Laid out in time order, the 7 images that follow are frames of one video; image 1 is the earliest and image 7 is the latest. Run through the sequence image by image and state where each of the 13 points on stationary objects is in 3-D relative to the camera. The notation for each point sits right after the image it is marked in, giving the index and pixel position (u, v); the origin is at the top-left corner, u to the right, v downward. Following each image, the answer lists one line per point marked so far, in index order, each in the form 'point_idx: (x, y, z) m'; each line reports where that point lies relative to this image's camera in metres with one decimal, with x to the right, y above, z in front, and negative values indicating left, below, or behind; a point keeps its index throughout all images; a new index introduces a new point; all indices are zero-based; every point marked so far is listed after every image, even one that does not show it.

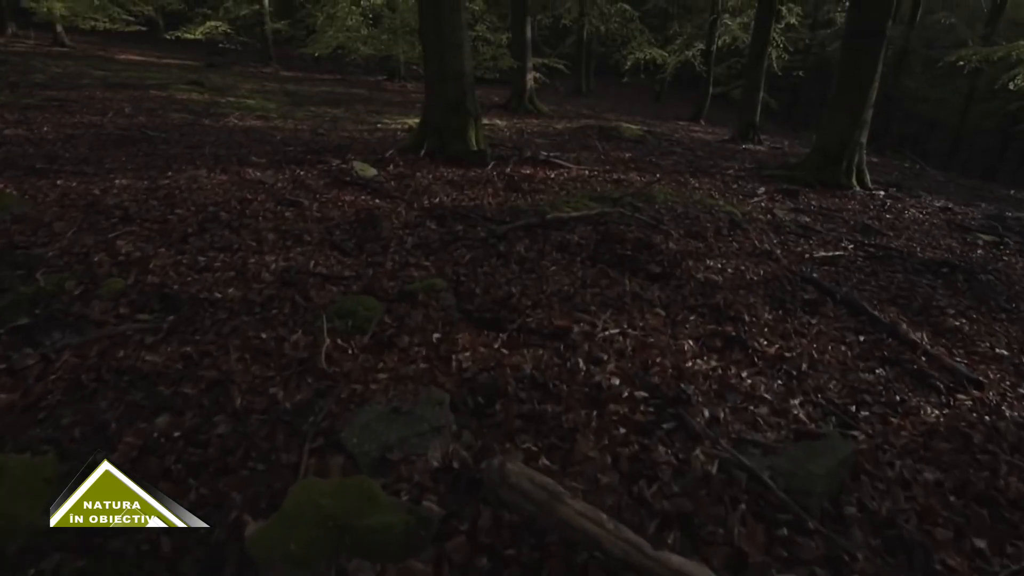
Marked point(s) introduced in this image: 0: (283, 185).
0: (-3.3, +1.5, +7.9) m
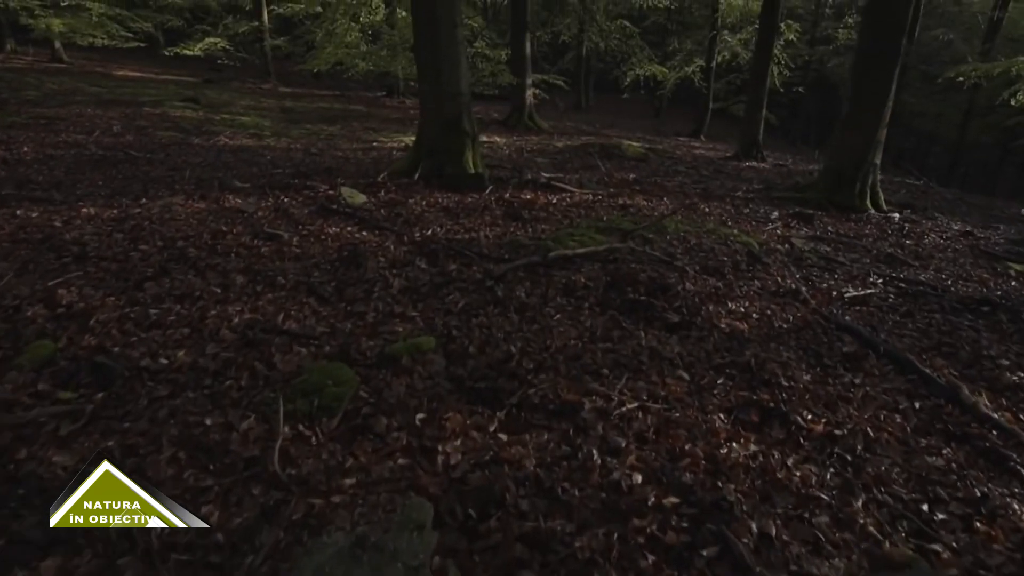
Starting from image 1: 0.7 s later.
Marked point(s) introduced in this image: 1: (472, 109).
0: (-3.3, +1.0, +7.3) m
1: (-0.8, +3.4, +10.3) m
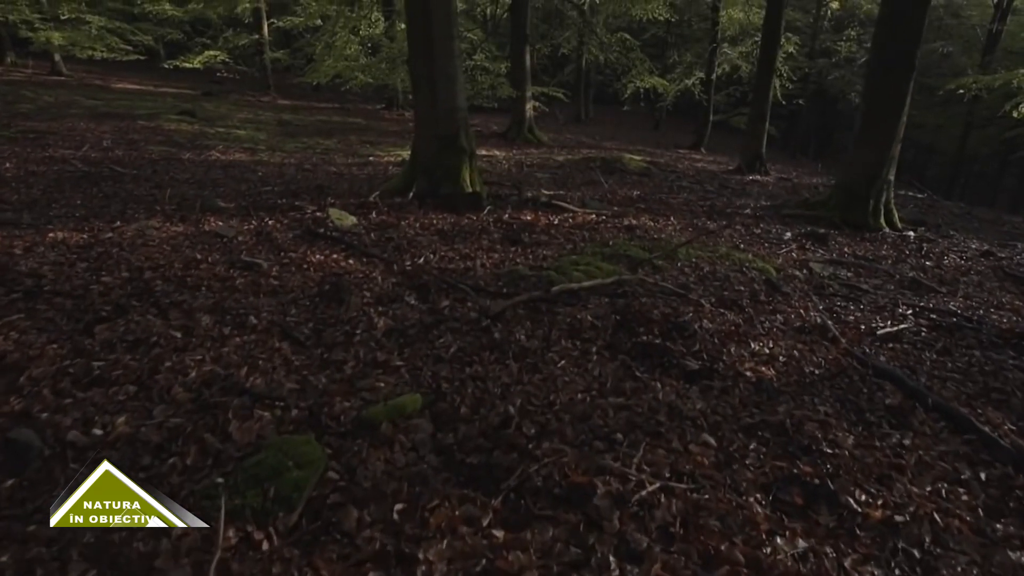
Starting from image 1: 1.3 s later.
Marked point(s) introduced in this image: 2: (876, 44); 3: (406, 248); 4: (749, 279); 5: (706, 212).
0: (-3.3, +0.6, +6.8) m
1: (-0.8, +3.0, +9.9) m
2: (+7.4, +5.0, +11.1) m
3: (-1.3, +0.5, +6.7) m
4: (+2.8, +0.1, +6.4) m
5: (+4.0, +1.5, +11.1) m
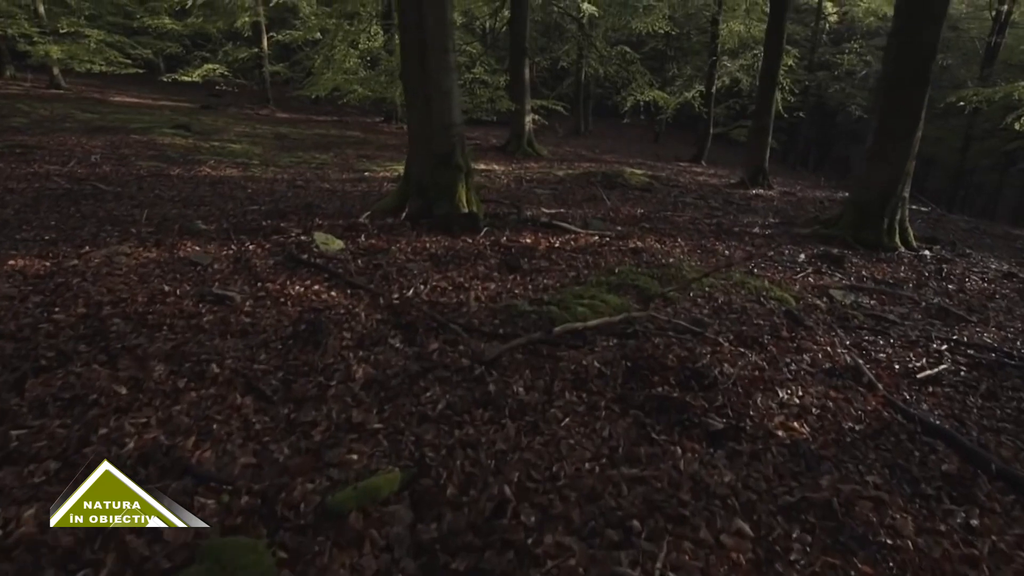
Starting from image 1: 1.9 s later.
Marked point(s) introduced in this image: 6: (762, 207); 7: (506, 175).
0: (-3.4, +0.2, +6.3) m
1: (-0.8, +2.6, +9.4) m
2: (+7.4, +4.5, +10.6) m
3: (-1.3, +0.1, +6.2) m
4: (+2.8, -0.2, +5.9) m
5: (+3.9, +1.1, +10.6) m
6: (+7.8, +2.5, +17.0) m
7: (-0.2, +3.8, +18.4) m
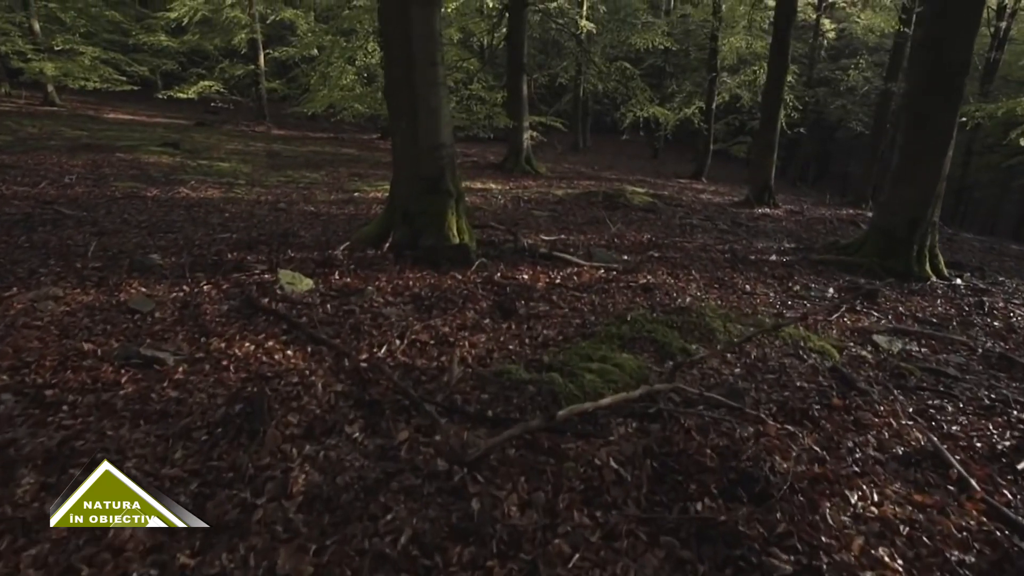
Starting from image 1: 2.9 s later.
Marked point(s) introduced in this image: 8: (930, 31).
0: (-3.4, -0.3, +5.3) m
1: (-0.9, +2.0, +8.5) m
2: (+7.3, +3.9, +9.8) m
3: (-1.4, -0.4, +5.2) m
4: (+2.7, -0.7, +5.0) m
5: (+3.9, +0.5, +9.7) m
6: (+7.7, +1.8, +16.1) m
7: (-0.3, +3.0, +17.6) m
8: (+7.4, +4.6, +9.6) m
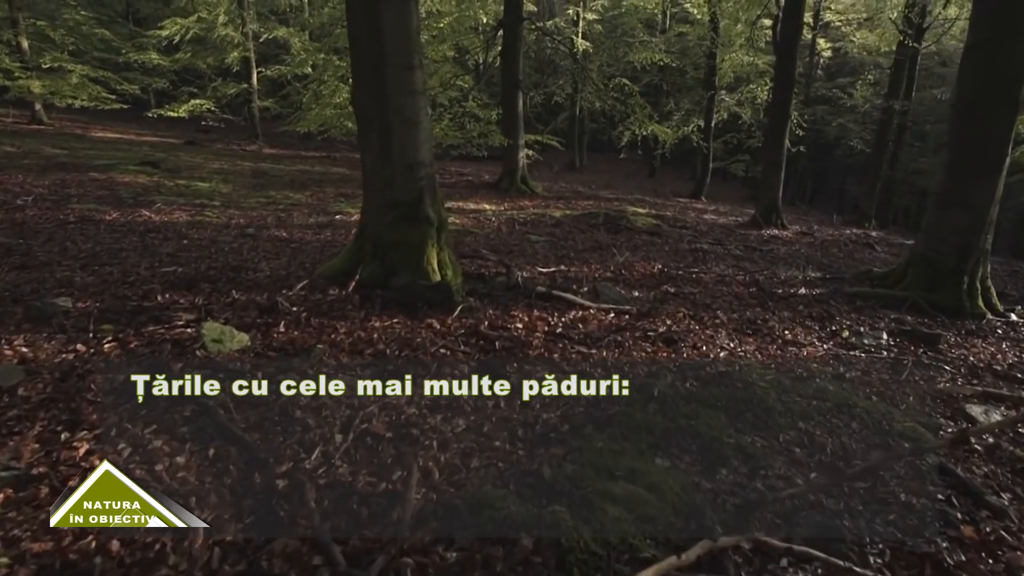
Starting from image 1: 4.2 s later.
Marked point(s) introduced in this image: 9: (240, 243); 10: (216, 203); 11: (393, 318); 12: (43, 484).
0: (-3.5, -0.8, +3.9) m
1: (-1.0, +1.4, +7.2) m
2: (+7.2, +3.3, +8.6) m
3: (-1.5, -0.9, +3.8) m
4: (+2.6, -1.2, +3.6) m
5: (+3.7, -0.1, +8.3) m
6: (+7.6, +1.0, +14.9) m
7: (-0.5, +2.1, +16.3) m
8: (+7.3, +4.0, +8.5) m
9: (-5.5, +0.9, +10.9) m
10: (-9.7, +2.8, +17.8) m
11: (-1.3, -0.3, +5.7) m
12: (-2.5, -1.1, +2.8) m
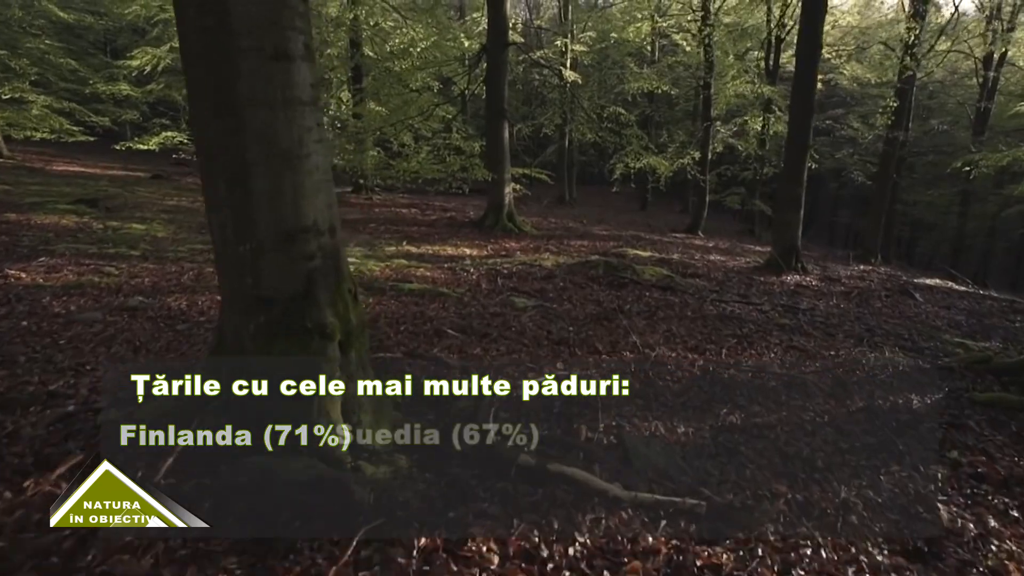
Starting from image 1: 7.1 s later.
0: (-3.7, -1.8, +0.7) m
1: (-1.3, +0.2, +4.1) m
2: (+6.9, +2.1, +5.8) m
3: (-1.7, -1.9, +0.6) m
4: (+2.5, -2.2, +0.4) m
5: (+3.5, -1.3, +5.2) m
6: (+7.2, -0.6, +11.9) m
7: (-0.9, +0.4, +13.3) m
8: (+7.0, +2.7, +5.7) m
9: (-5.9, -0.5, +7.6) m
10: (-10.2, +1.0, +14.6) m
11: (-1.5, -1.5, +2.5) m
12: (-2.7, -2.0, -0.4) m
